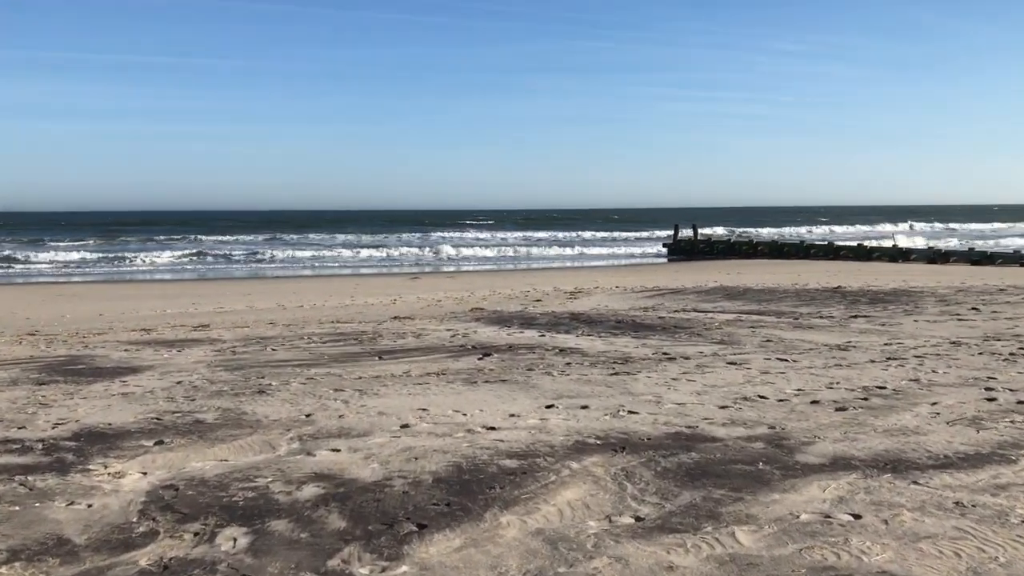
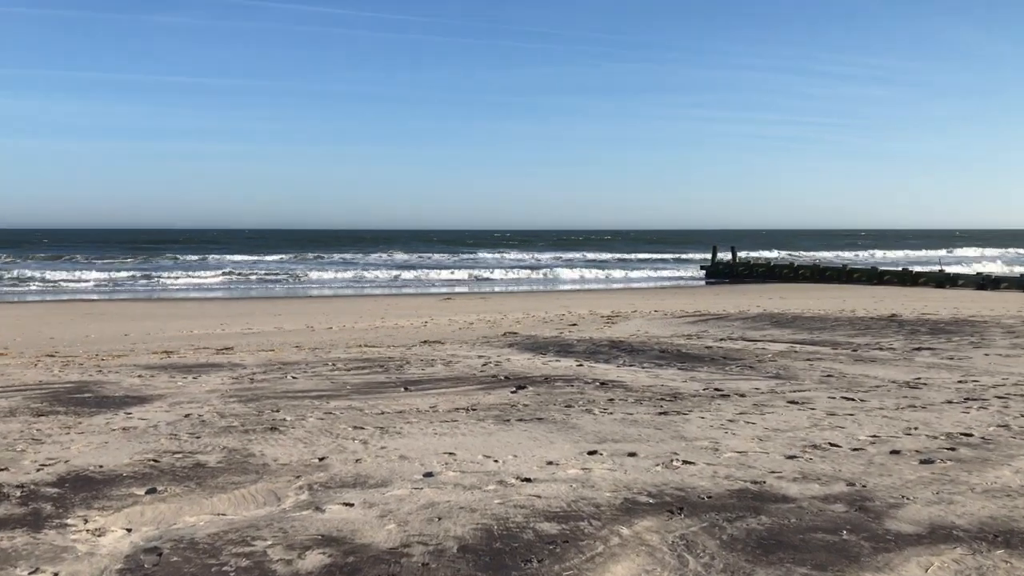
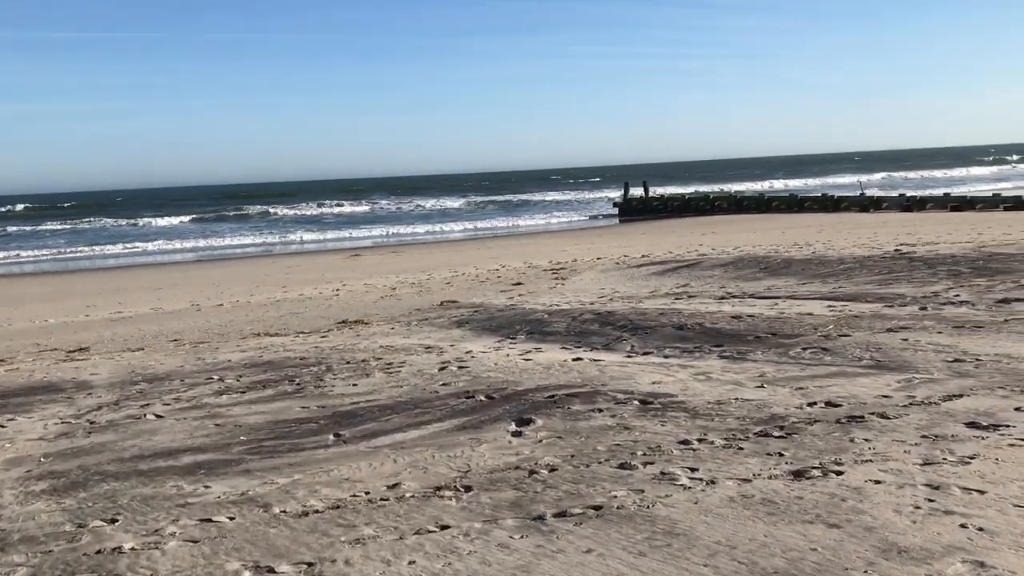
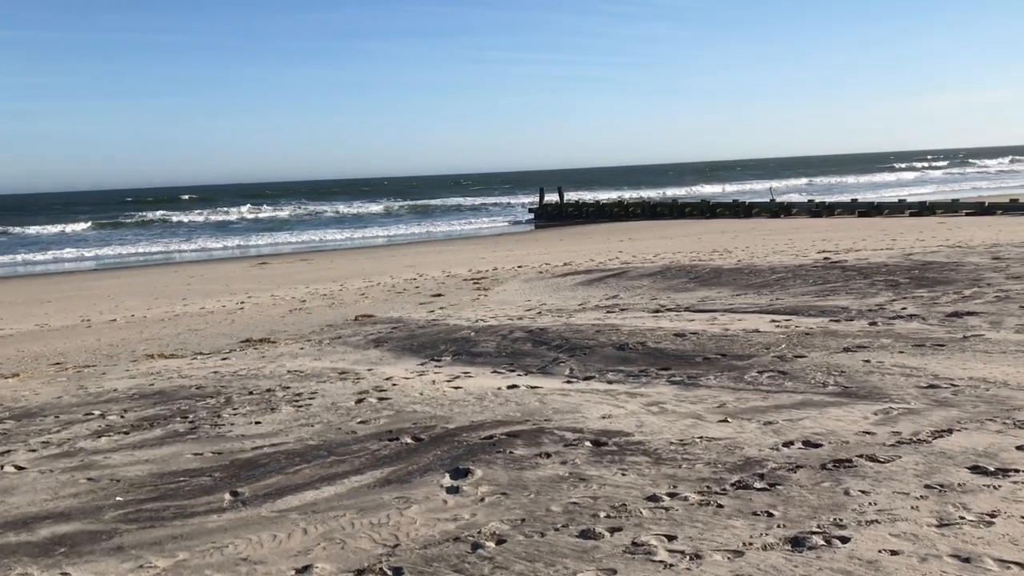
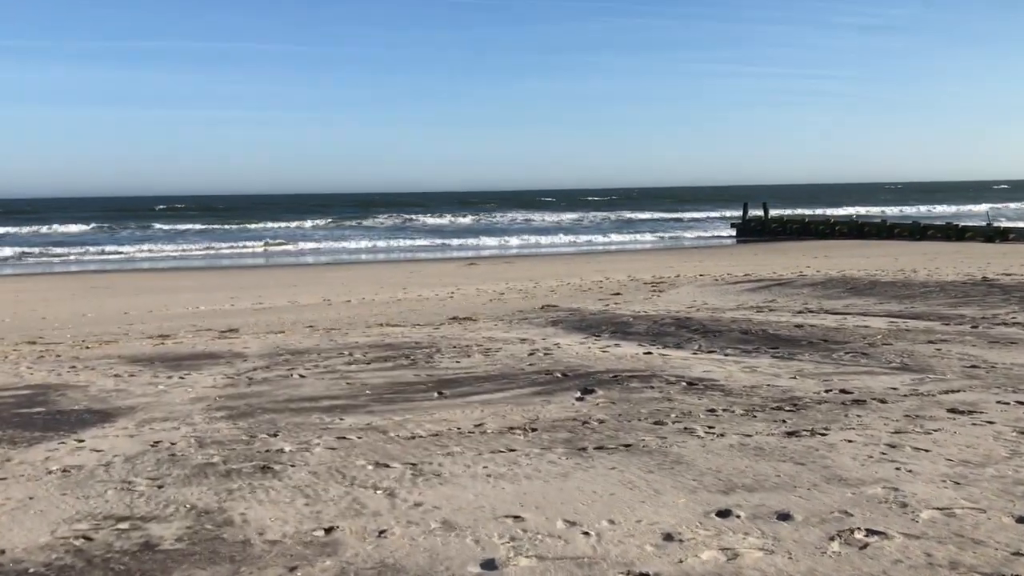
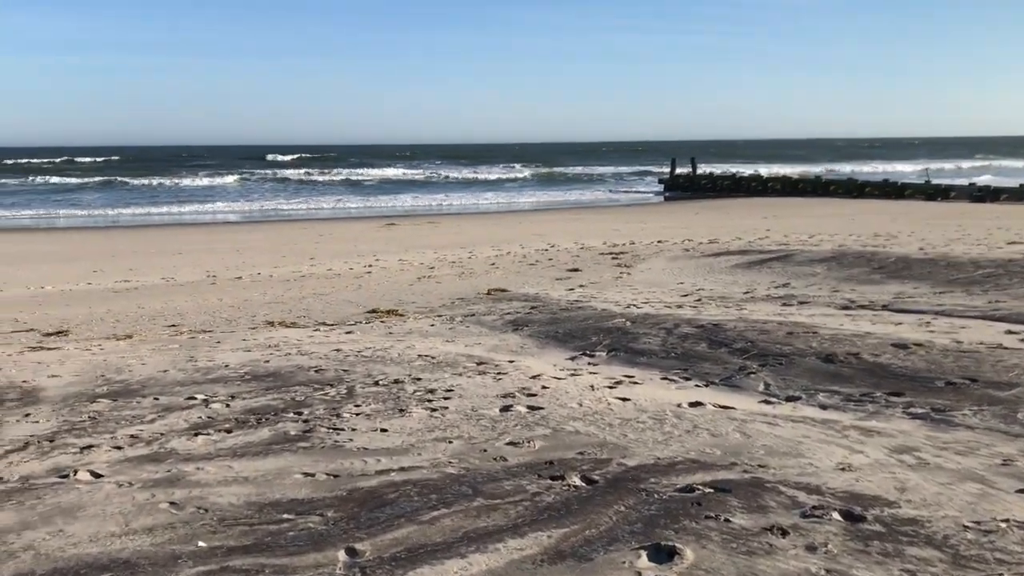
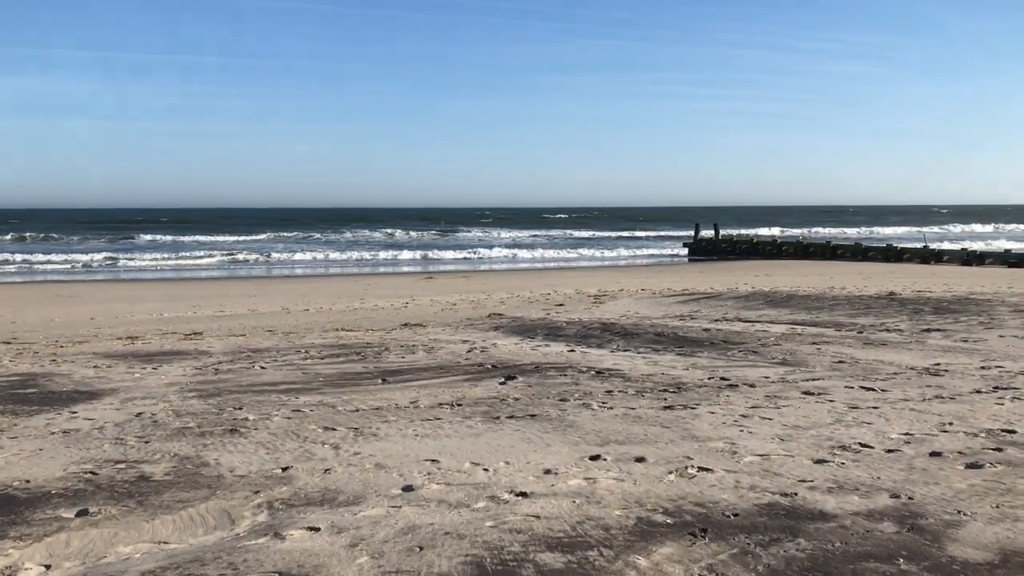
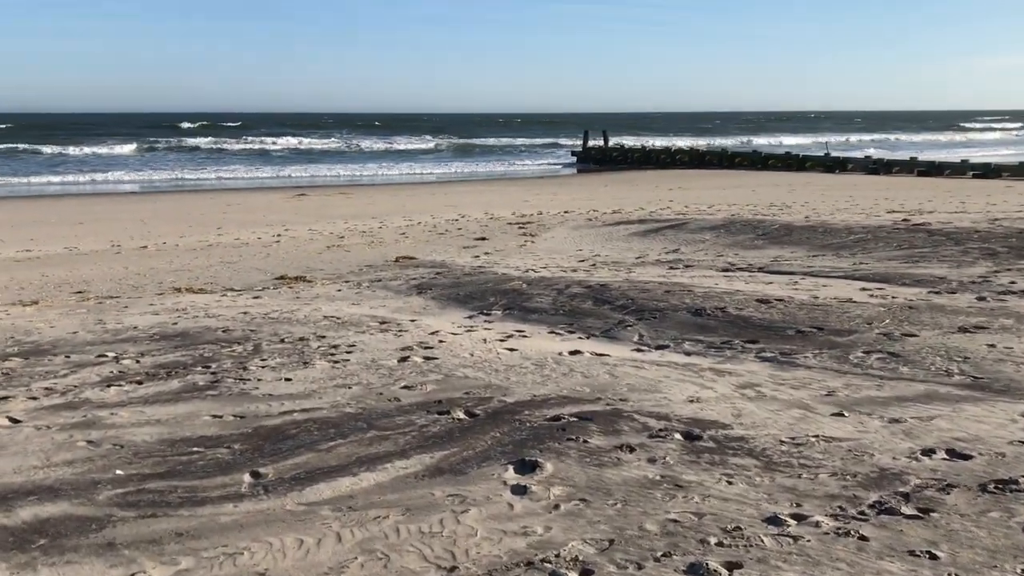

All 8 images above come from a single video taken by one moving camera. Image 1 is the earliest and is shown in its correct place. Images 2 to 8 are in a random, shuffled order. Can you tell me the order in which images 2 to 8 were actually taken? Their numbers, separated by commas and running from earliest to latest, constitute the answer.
2, 7, 5, 3, 4, 8, 6
